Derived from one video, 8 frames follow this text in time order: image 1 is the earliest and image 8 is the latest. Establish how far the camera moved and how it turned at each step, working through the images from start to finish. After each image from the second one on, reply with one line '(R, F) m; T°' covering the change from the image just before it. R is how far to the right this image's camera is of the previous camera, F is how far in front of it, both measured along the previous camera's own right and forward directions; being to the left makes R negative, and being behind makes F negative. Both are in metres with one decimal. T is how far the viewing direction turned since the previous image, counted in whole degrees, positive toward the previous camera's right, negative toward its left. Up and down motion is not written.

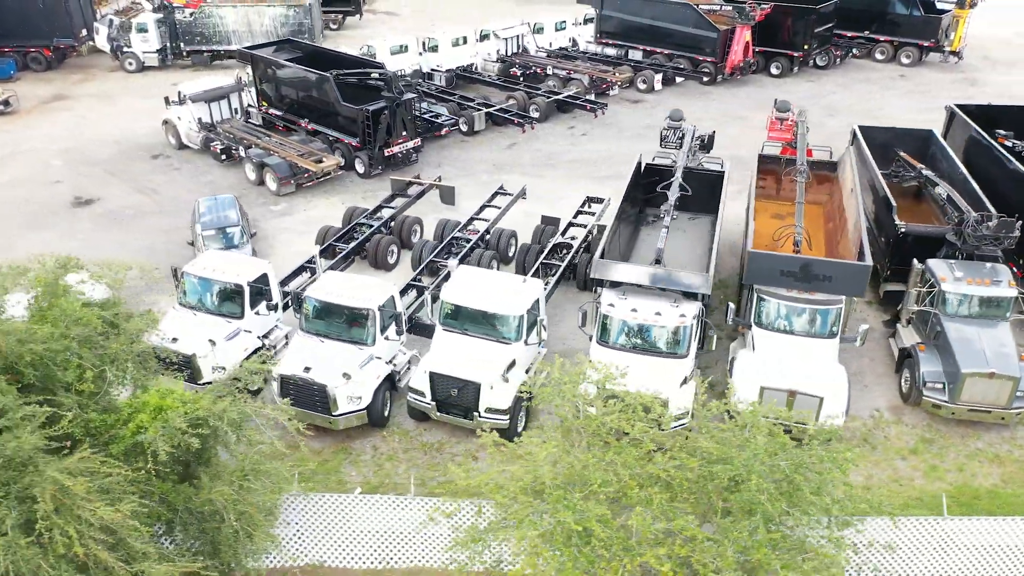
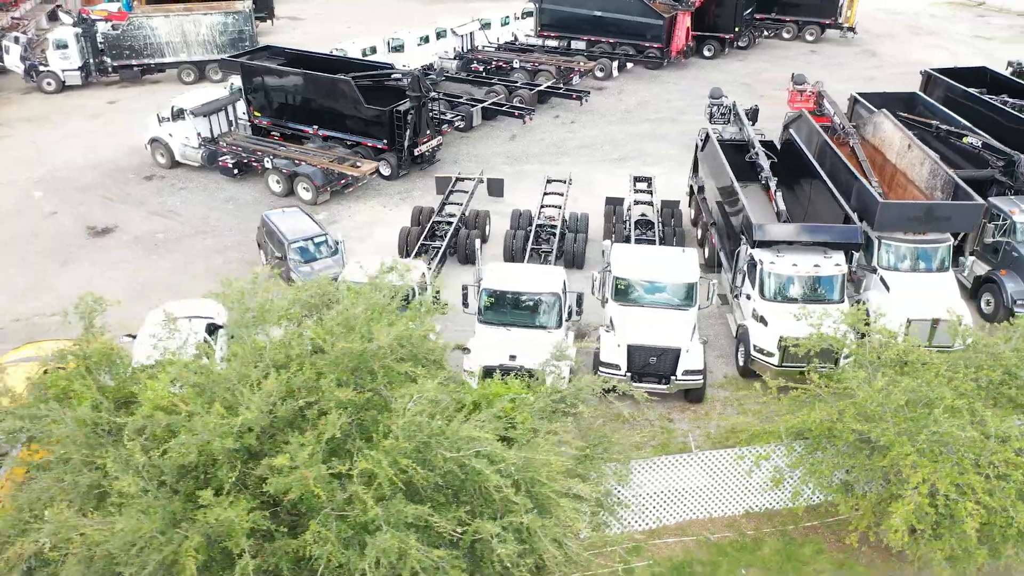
(-5.2, 0.0) m; +12°
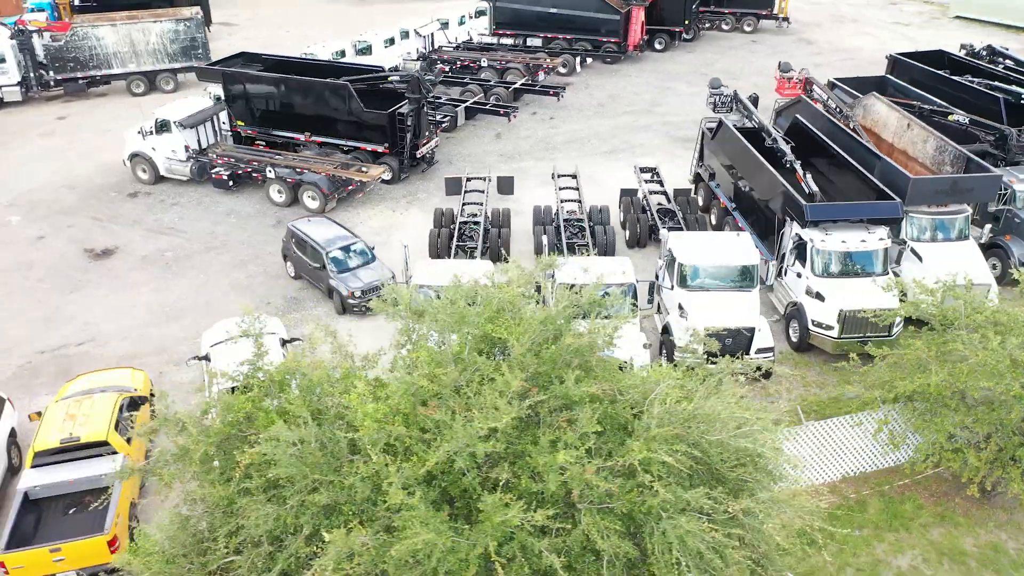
(-2.7, +0.1) m; +7°
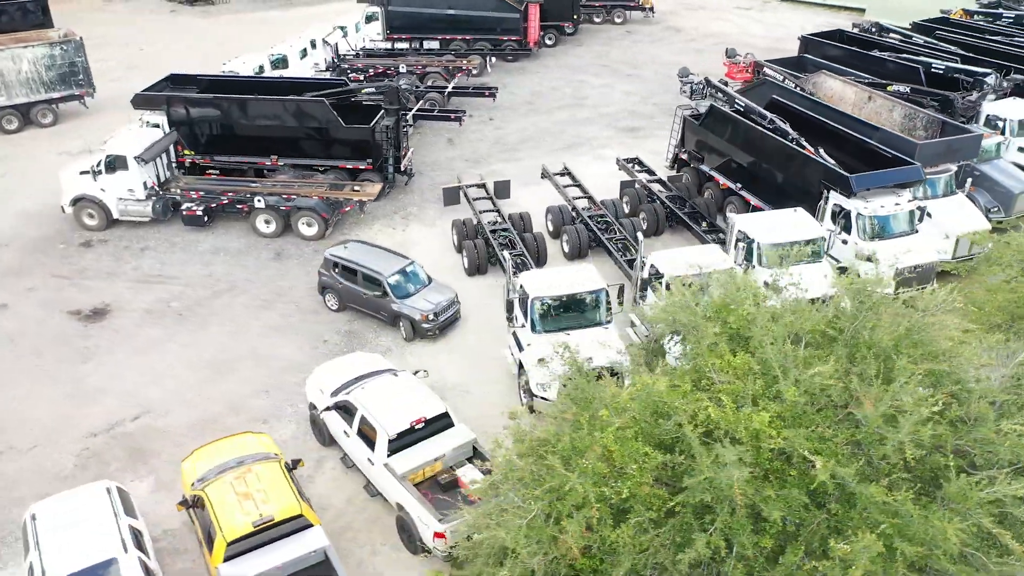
(-4.7, +0.8) m; +14°
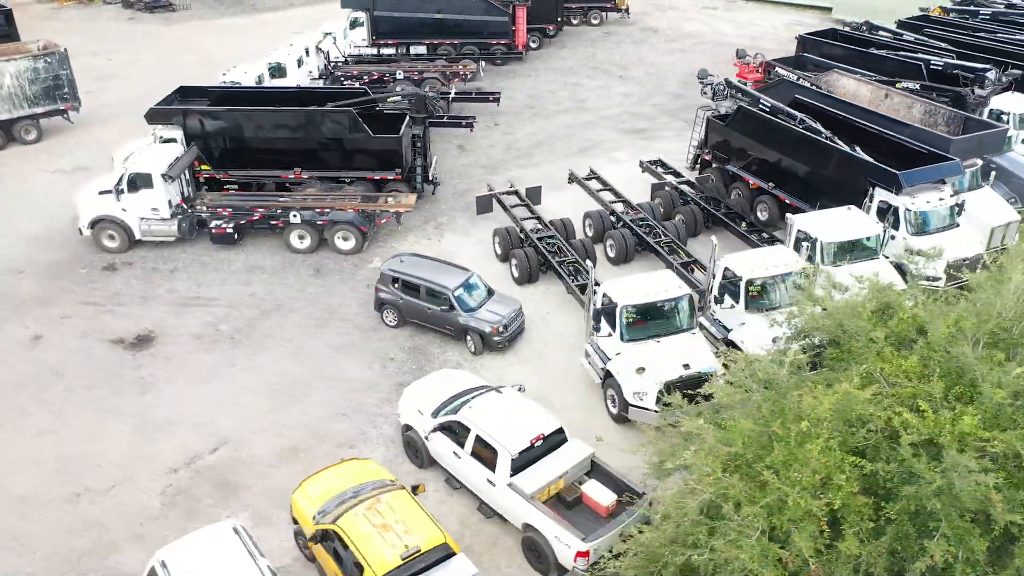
(-2.2, +0.3) m; +4°
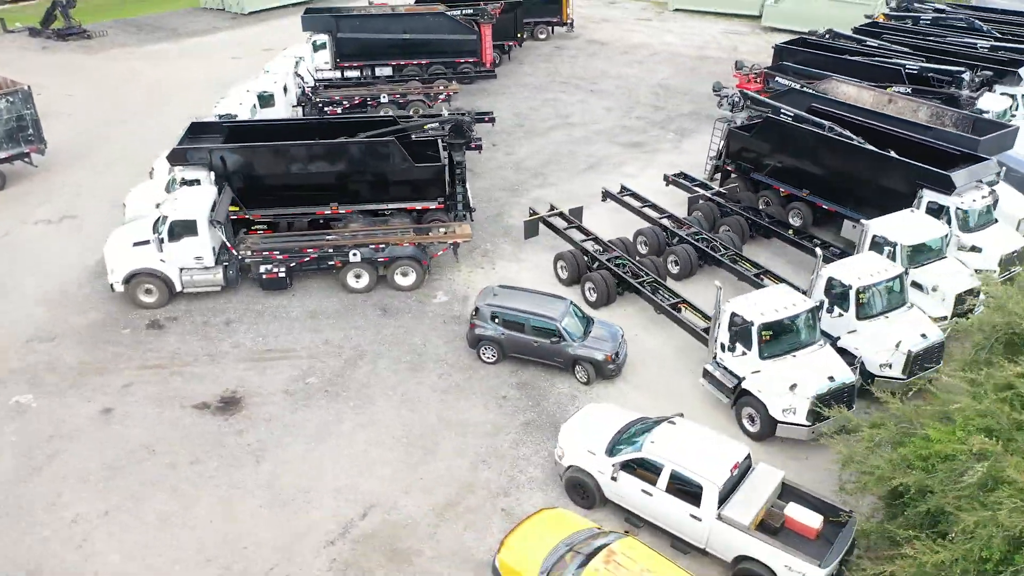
(-3.7, +0.6) m; +8°
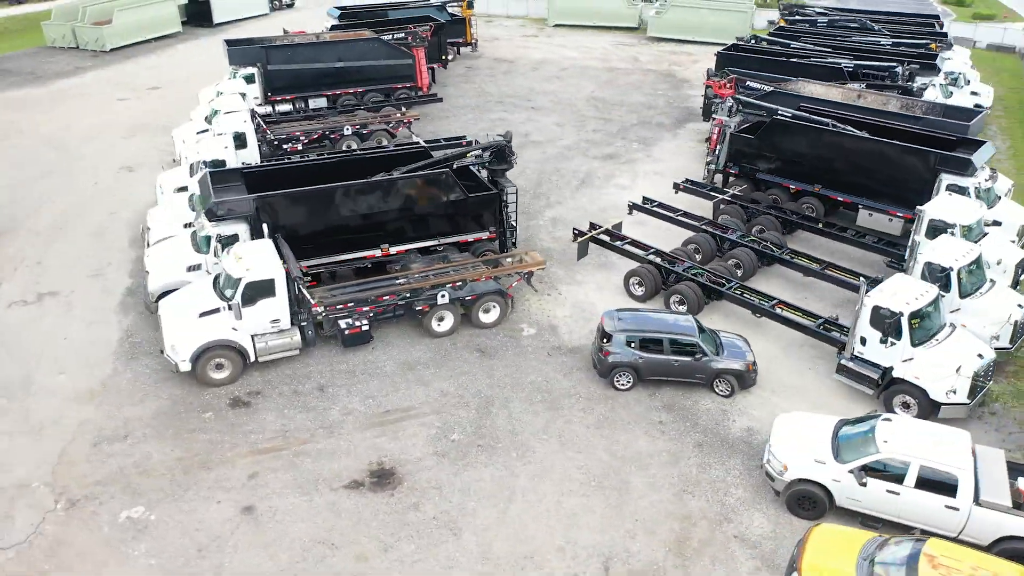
(-4.9, +1.1) m; +13°
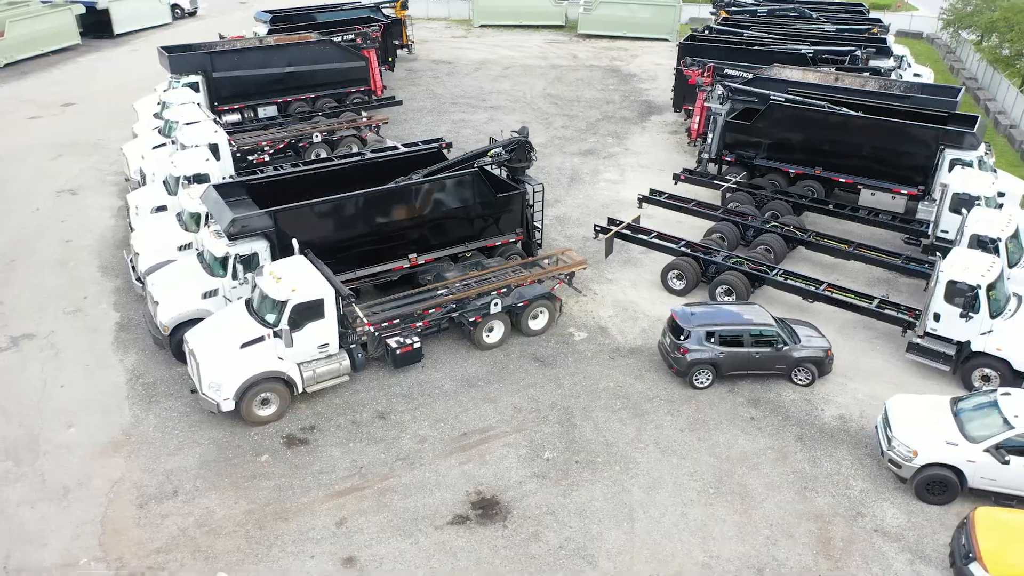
(-2.7, +1.2) m; +8°
